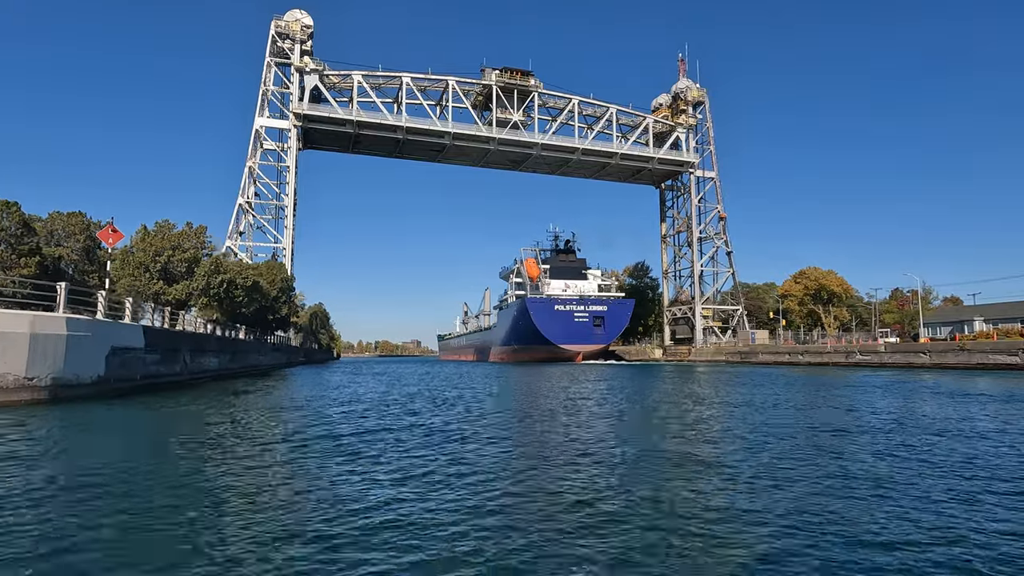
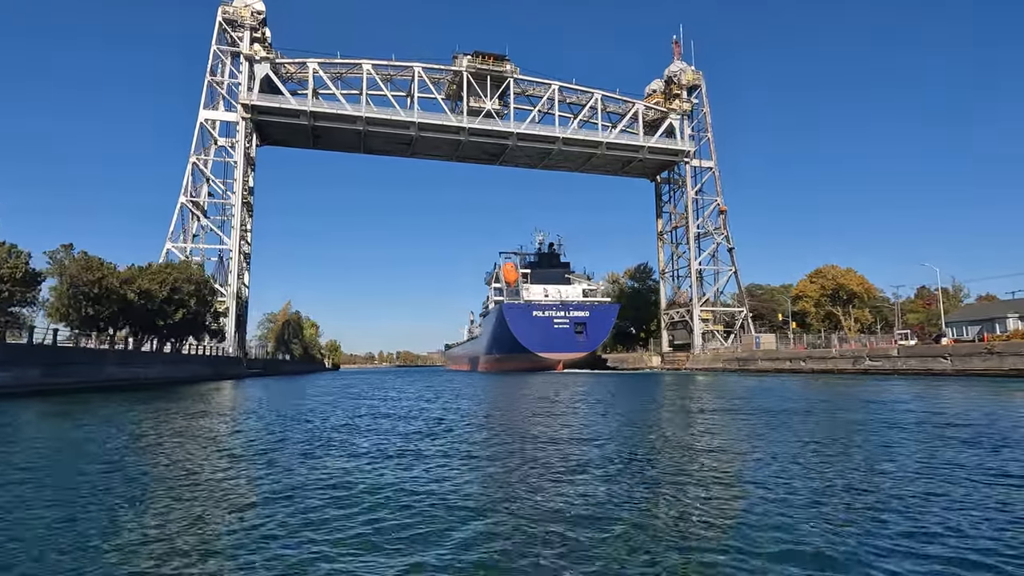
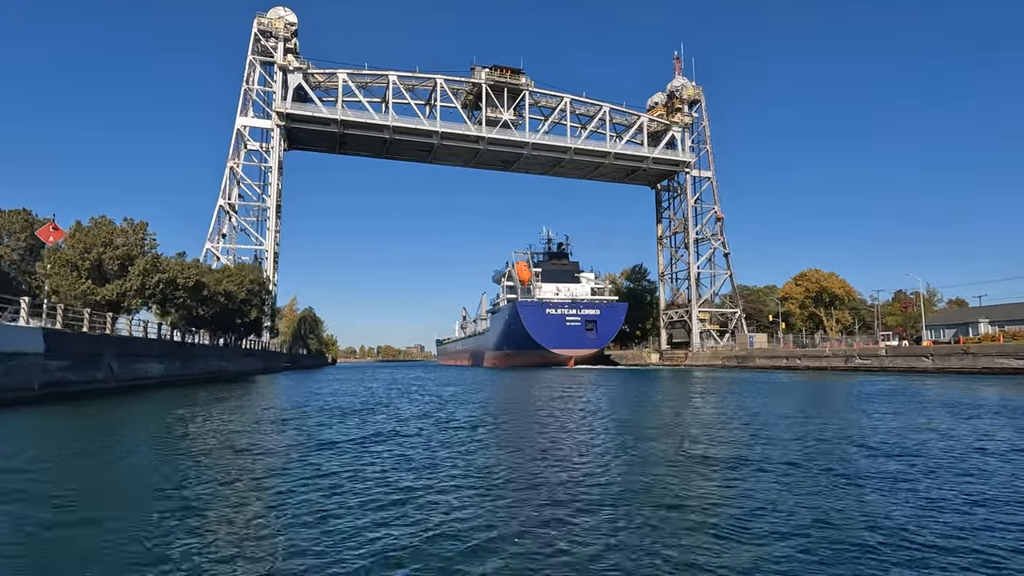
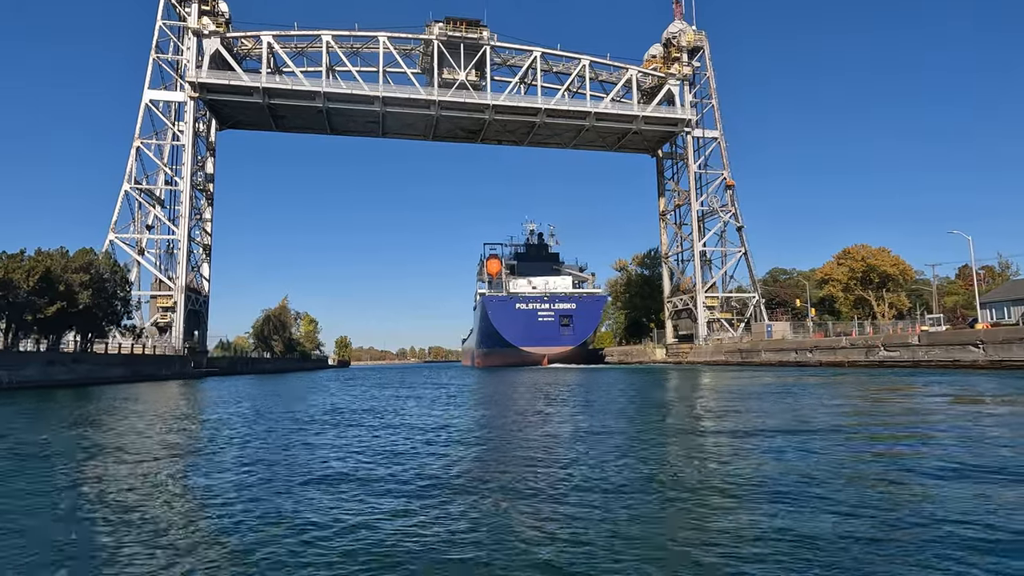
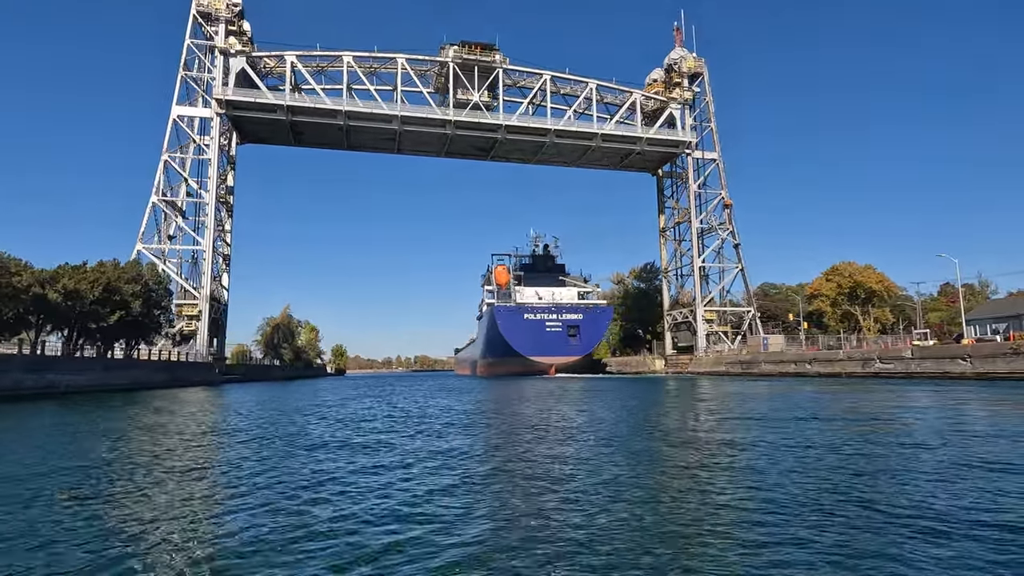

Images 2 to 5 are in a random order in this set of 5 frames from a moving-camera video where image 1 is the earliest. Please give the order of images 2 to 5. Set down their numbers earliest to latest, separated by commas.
3, 2, 5, 4
